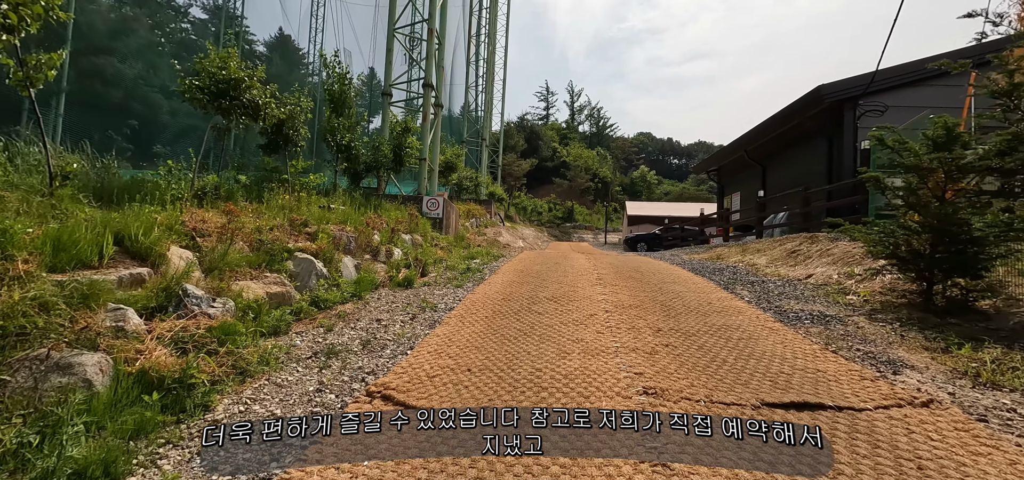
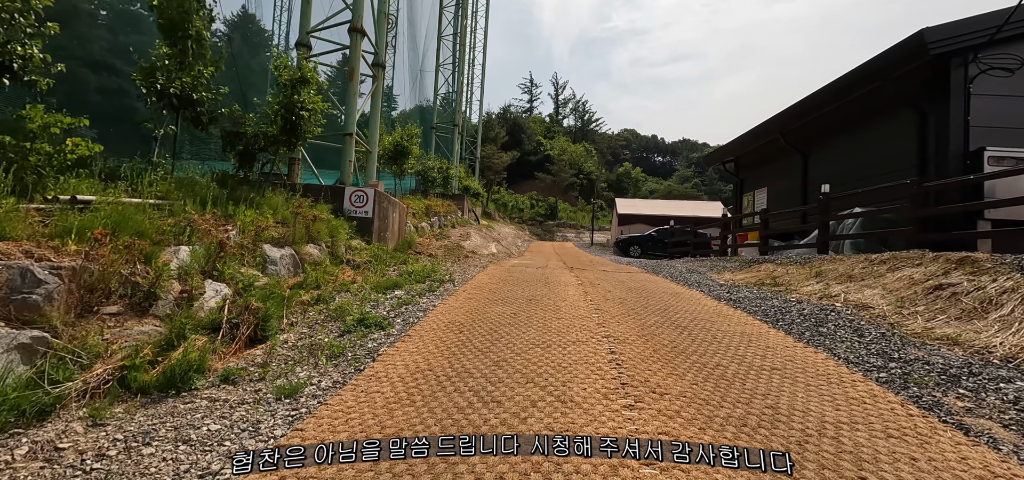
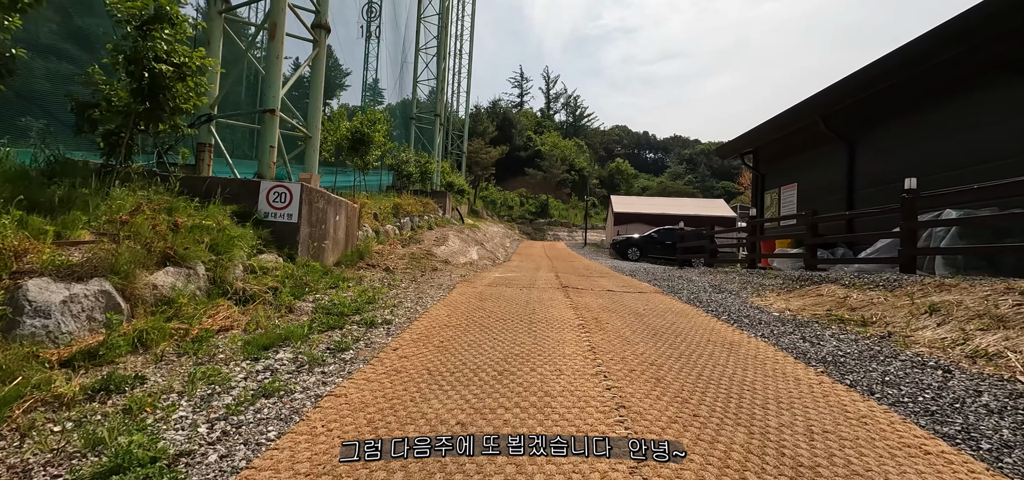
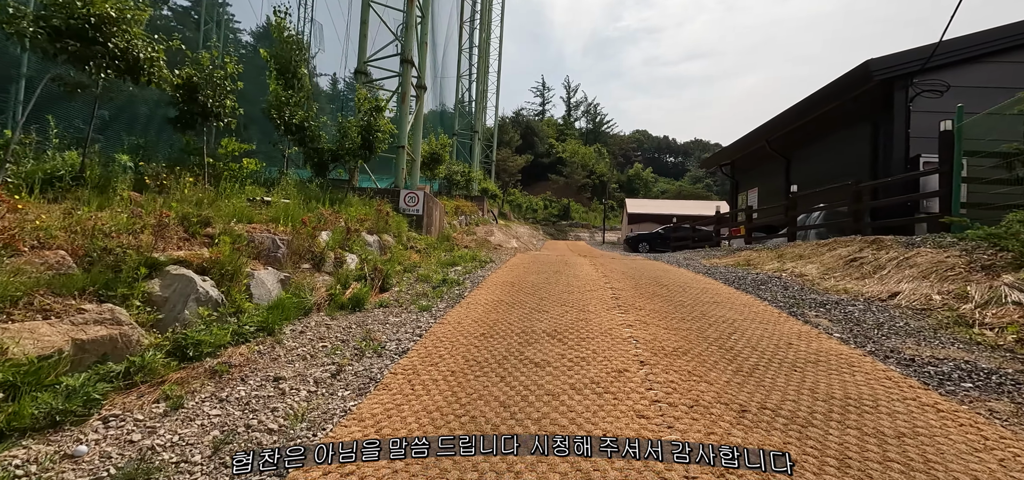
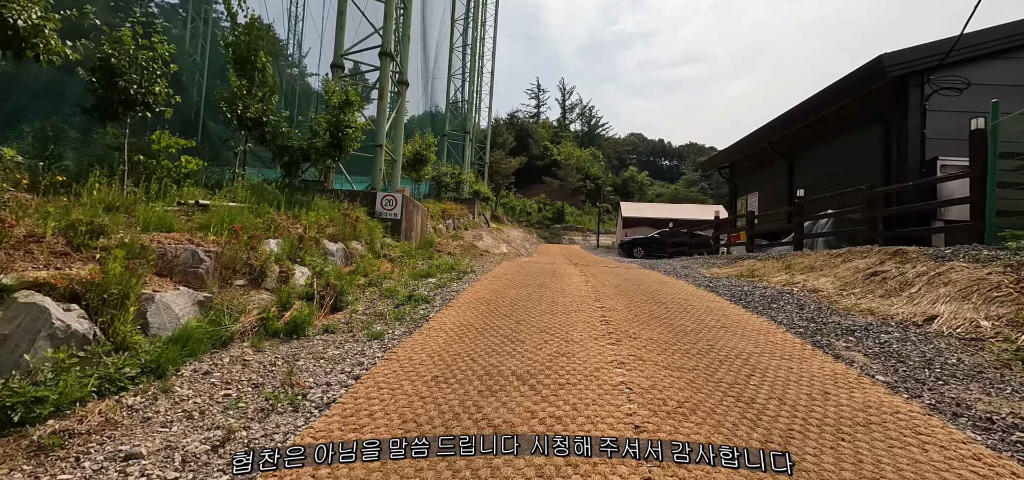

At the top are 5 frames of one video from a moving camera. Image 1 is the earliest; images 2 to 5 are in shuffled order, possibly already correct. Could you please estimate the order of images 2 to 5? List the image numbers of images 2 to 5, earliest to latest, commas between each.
4, 5, 2, 3
